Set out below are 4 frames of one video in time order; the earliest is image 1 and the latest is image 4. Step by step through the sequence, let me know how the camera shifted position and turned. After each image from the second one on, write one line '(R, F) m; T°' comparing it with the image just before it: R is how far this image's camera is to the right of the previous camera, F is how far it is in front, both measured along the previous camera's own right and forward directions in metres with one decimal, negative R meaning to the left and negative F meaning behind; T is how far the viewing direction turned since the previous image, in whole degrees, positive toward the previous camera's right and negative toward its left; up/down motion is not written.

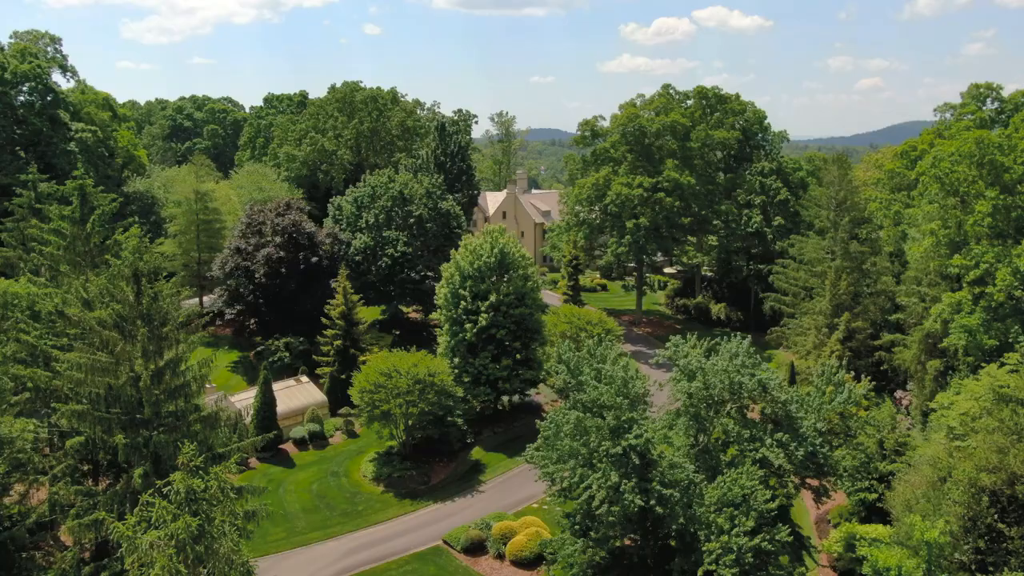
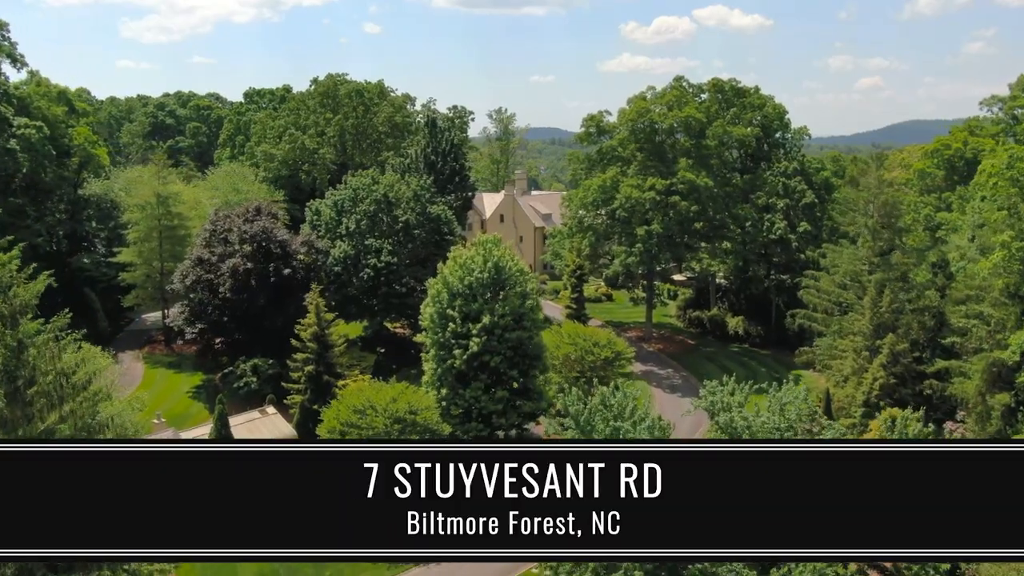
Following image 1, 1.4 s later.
(0.0, +0.8) m; 0°
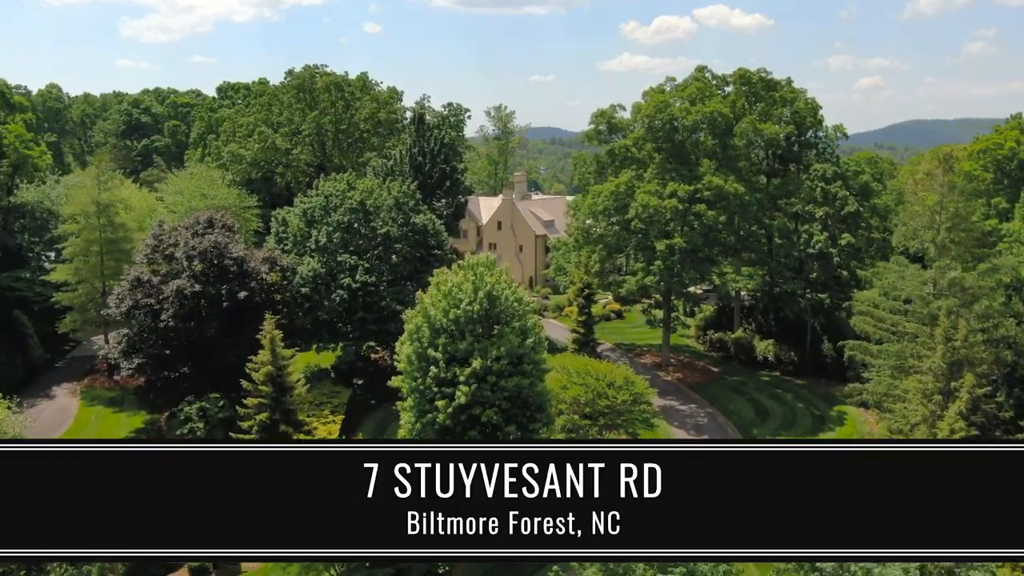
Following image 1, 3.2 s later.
(0.0, +1.0) m; 0°
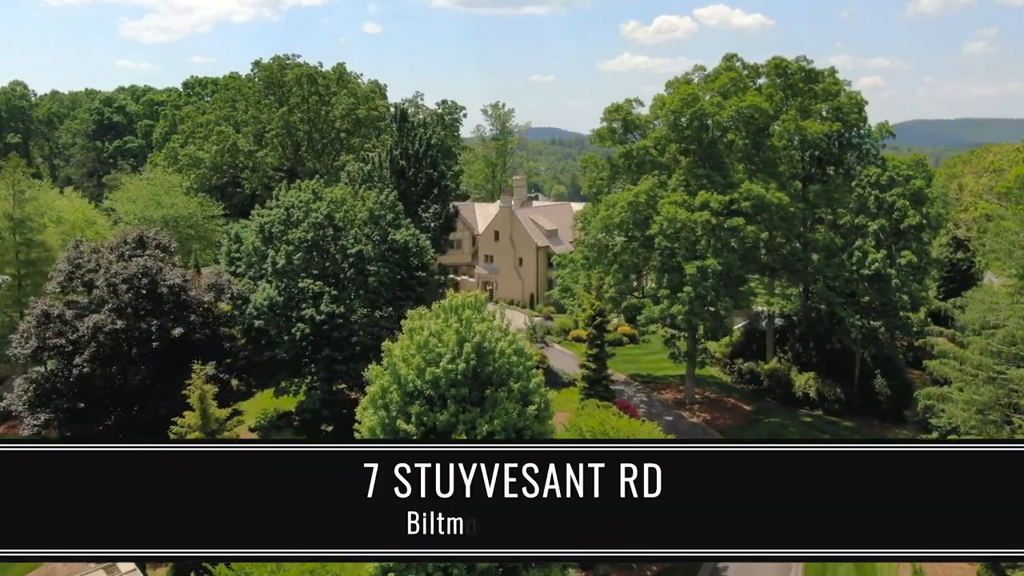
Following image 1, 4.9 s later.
(0.0, +1.0) m; 0°
